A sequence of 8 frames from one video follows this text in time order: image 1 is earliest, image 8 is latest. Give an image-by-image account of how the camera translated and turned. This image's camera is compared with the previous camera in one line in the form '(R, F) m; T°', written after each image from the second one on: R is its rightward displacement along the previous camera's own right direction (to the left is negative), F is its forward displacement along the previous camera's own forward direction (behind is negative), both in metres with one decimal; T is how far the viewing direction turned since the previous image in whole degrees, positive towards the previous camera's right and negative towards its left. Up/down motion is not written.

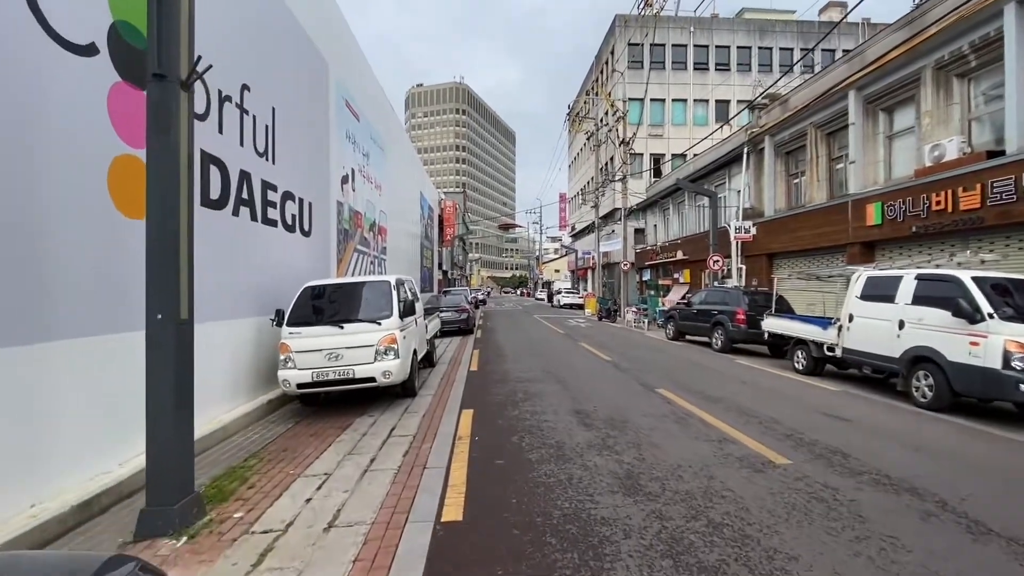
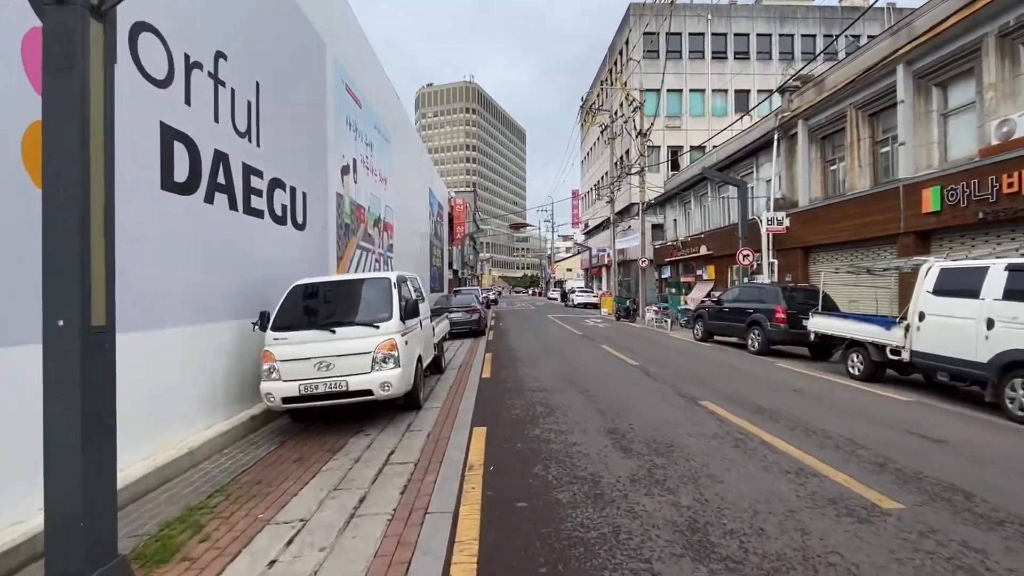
(-0.1, +1.2) m; -1°
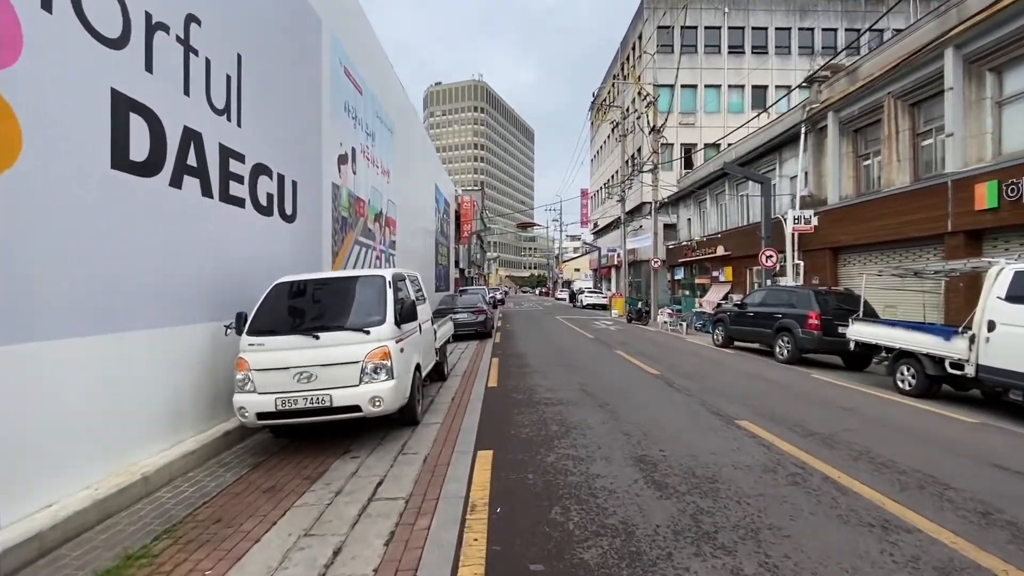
(-0.1, +1.0) m; -1°
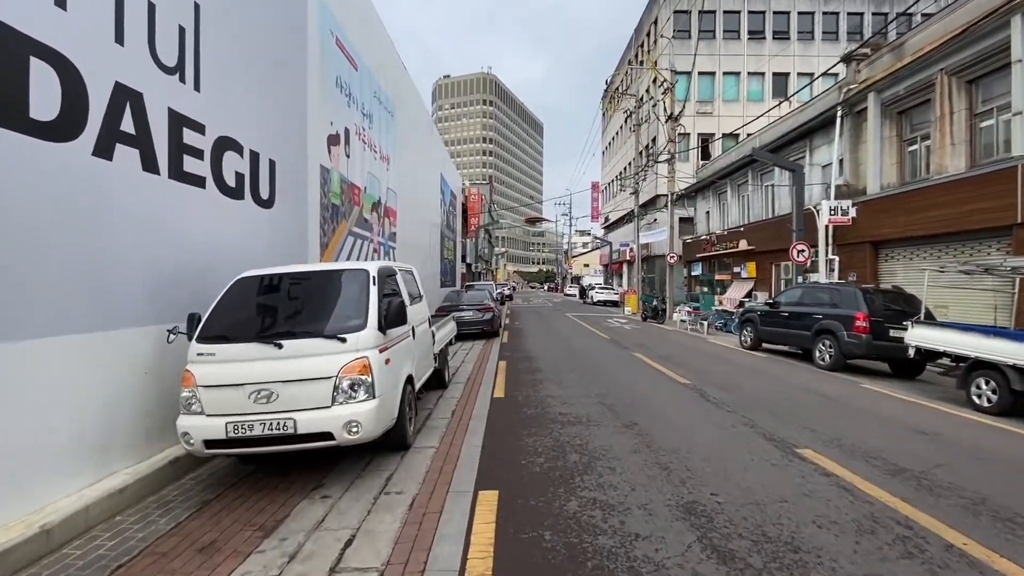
(0.0, +1.2) m; -1°
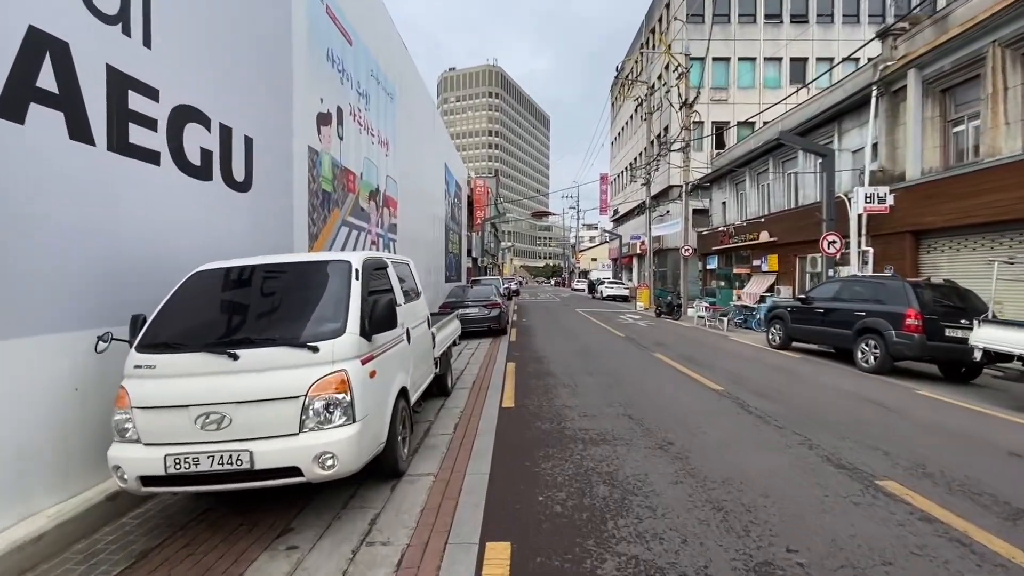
(-0.1, +1.0) m; -1°
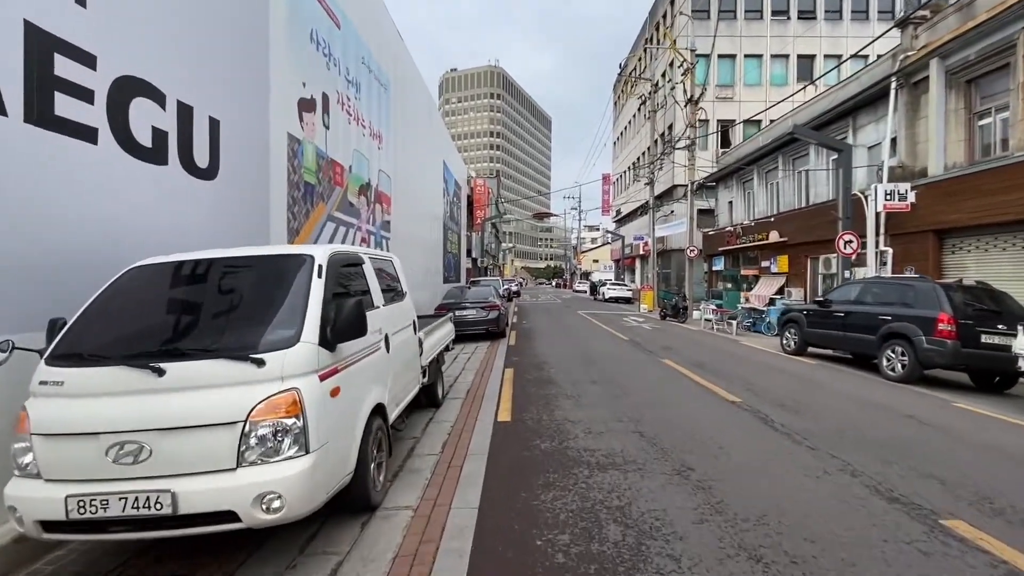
(+0.1, +0.7) m; 0°
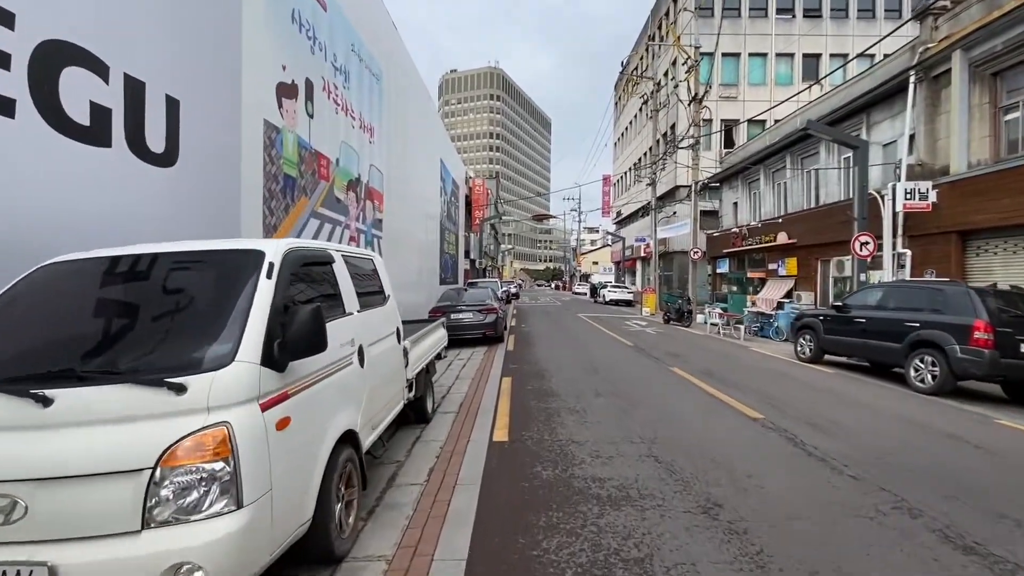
(0.0, +0.7) m; 0°
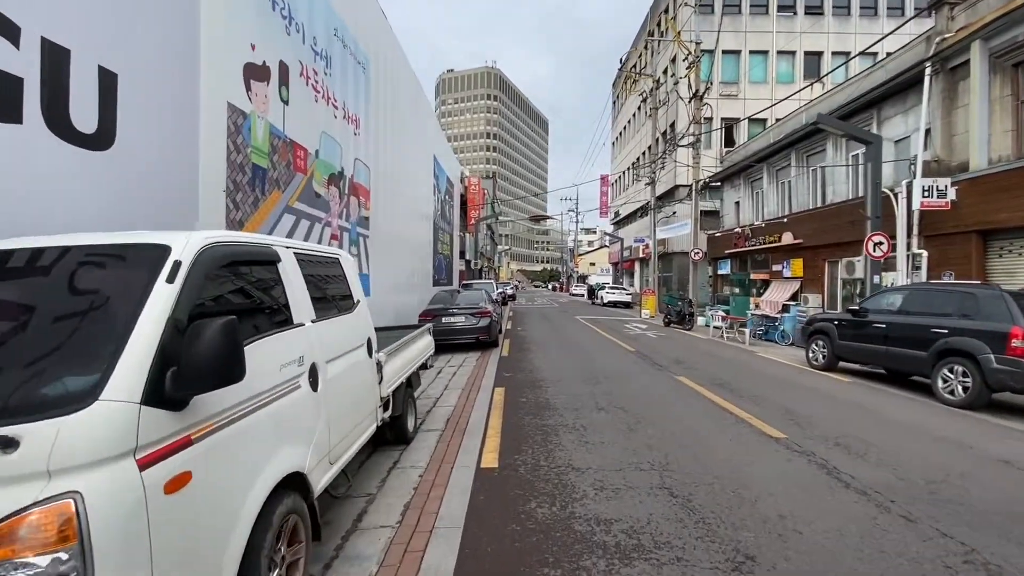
(+0.1, +0.7) m; 0°
